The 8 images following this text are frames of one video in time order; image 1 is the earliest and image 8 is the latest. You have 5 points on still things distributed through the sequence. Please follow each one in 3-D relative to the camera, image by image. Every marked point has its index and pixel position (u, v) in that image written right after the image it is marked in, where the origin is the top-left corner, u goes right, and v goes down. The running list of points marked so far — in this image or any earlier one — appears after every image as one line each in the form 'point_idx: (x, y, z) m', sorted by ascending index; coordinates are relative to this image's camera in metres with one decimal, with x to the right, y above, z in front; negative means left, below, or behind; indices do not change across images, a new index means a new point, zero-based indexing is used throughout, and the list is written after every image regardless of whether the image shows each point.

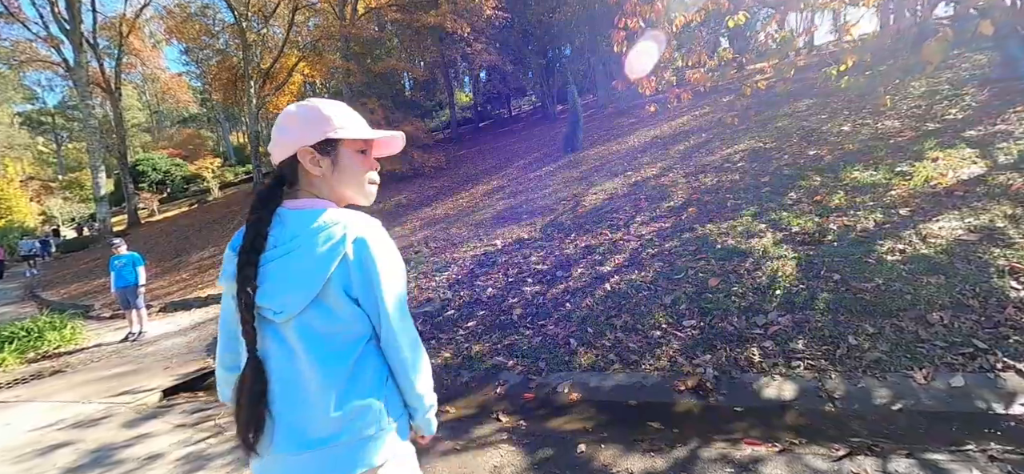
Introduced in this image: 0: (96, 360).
0: (-6.2, -1.7, +6.2) m
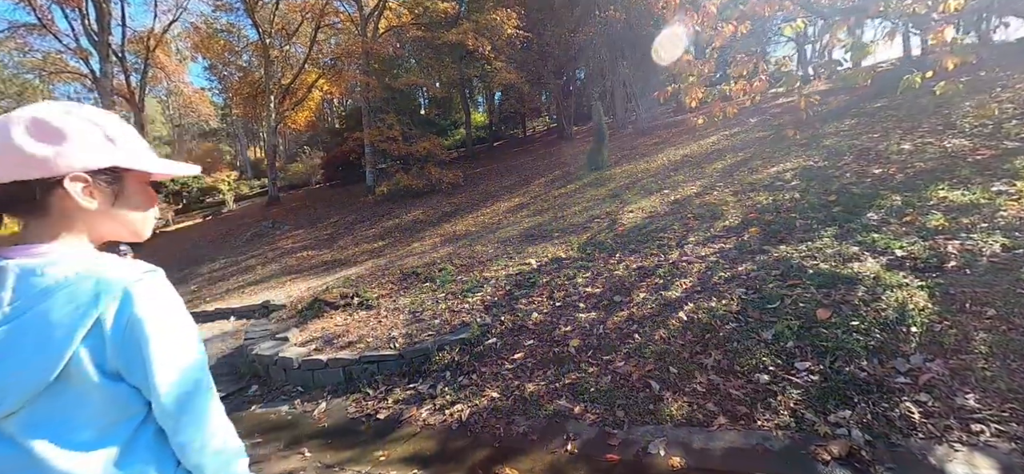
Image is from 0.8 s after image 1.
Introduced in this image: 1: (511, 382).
0: (-5.6, -1.8, +5.5) m
1: (0.0, -1.2, +3.5) m
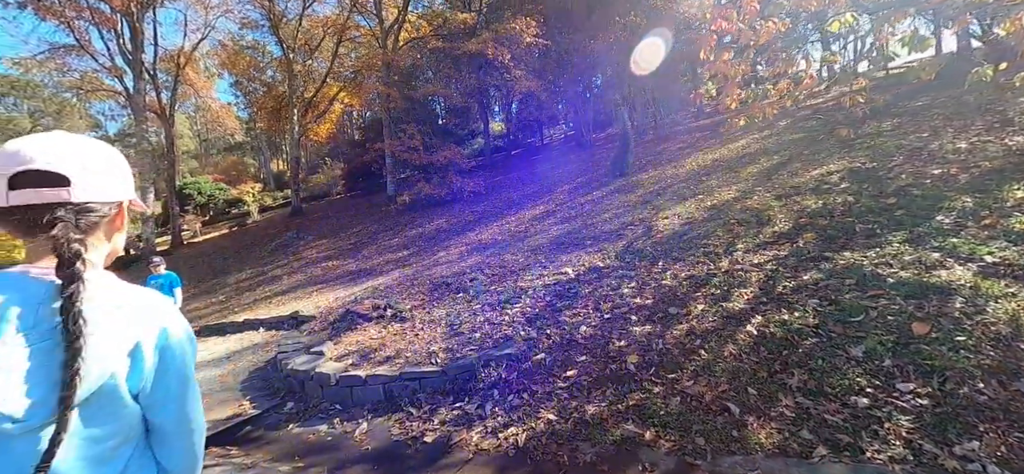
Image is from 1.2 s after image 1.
0: (-5.1, -1.9, +5.4) m
1: (+0.4, -1.3, +3.2) m
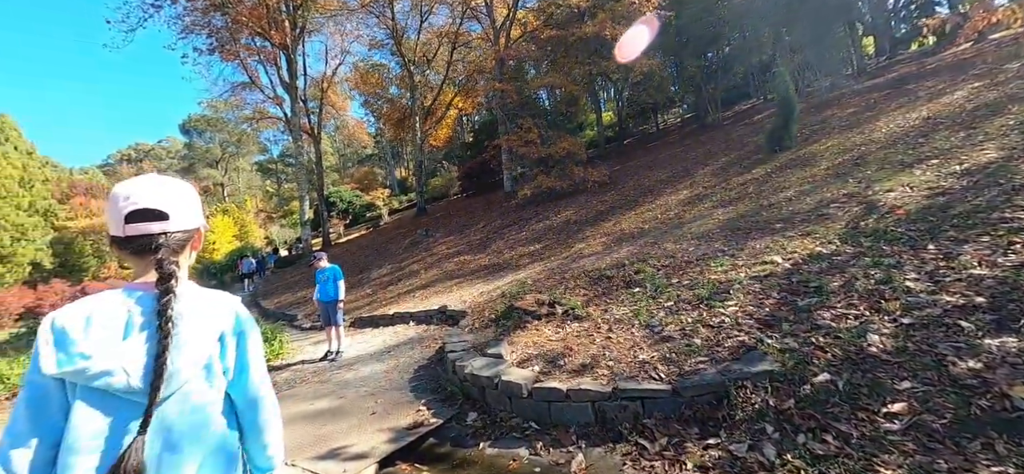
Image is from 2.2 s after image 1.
0: (-2.8, -1.8, +5.5) m
1: (+2.0, -1.1, +2.0) m
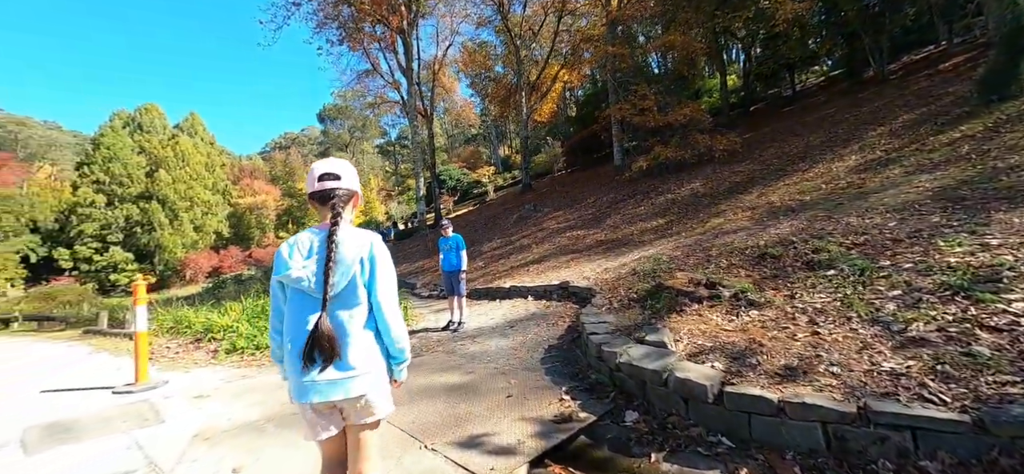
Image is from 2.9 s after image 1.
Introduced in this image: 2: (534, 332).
0: (-1.1, -1.4, +5.5) m
1: (+2.7, -0.9, +0.8) m
2: (+0.3, -1.2, +5.0) m
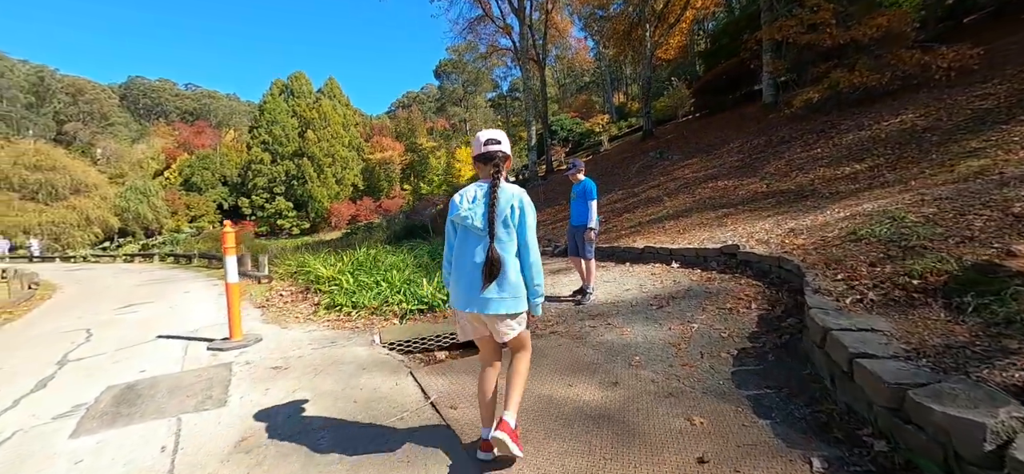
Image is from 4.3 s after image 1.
0: (+0.3, -0.9, +4.2) m
1: (+2.8, -1.0, -1.3) m
2: (+1.5, -0.7, +3.4) m
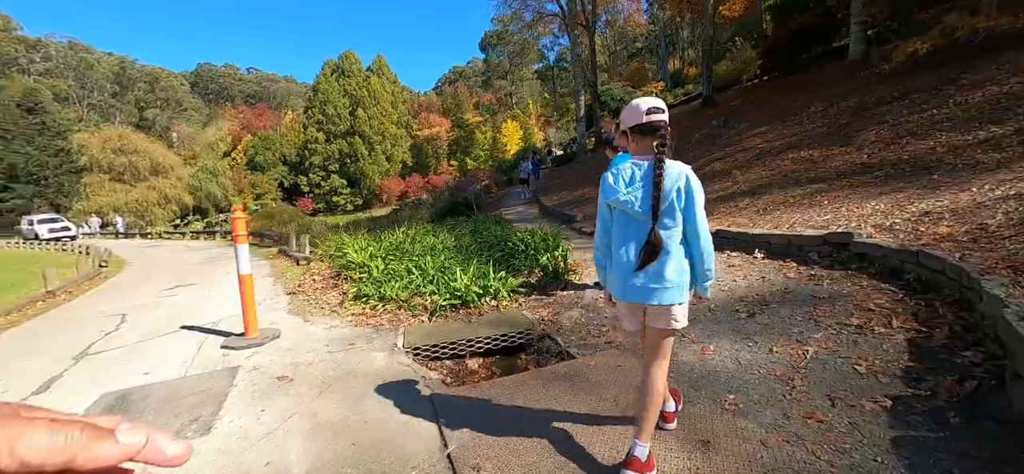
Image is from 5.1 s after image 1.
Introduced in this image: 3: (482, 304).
0: (+0.7, -0.7, +3.5) m
1: (+2.6, -1.2, -2.2) m
2: (+1.8, -0.6, +2.5) m
3: (-0.3, -0.7, +4.2) m
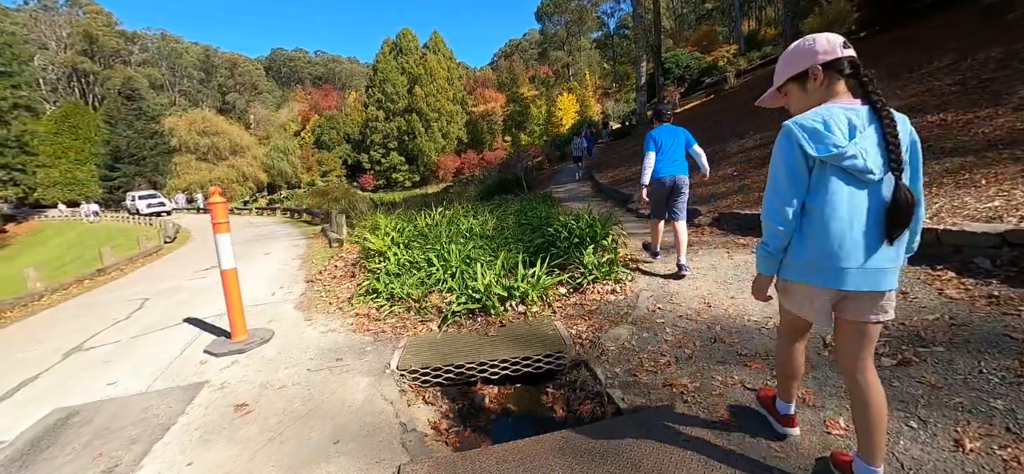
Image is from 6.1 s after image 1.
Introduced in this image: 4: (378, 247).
0: (+0.8, -0.7, +2.5) m
1: (+1.9, -1.5, -3.3) m
2: (+1.8, -0.7, +1.5) m
3: (-0.1, -0.6, +3.4) m
4: (-1.7, -0.1, +5.2) m
